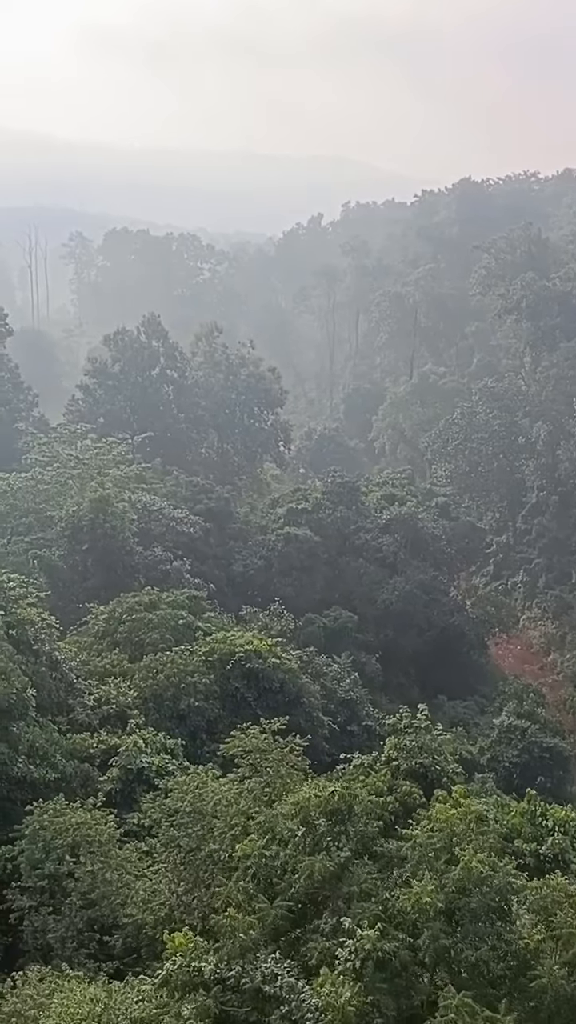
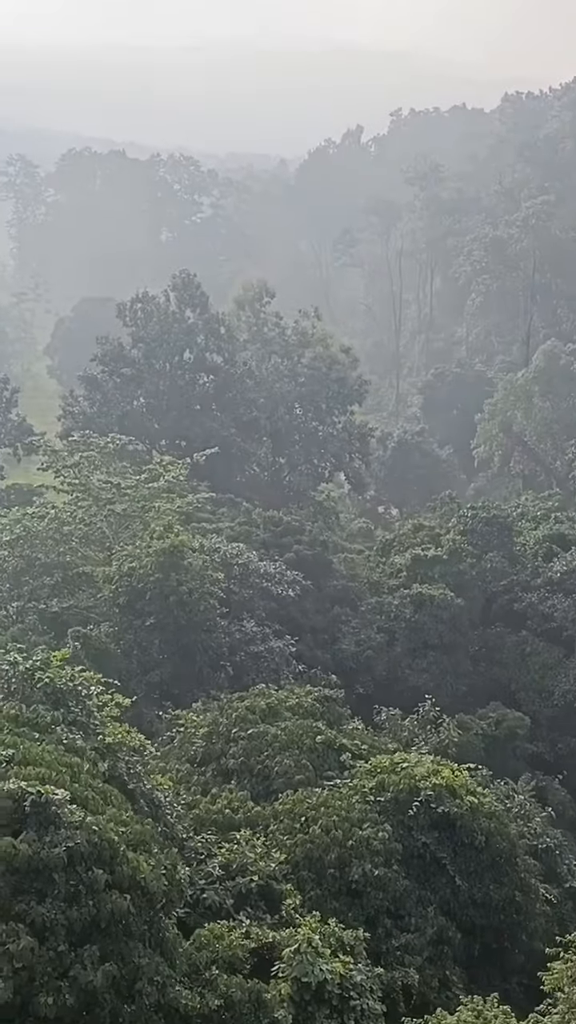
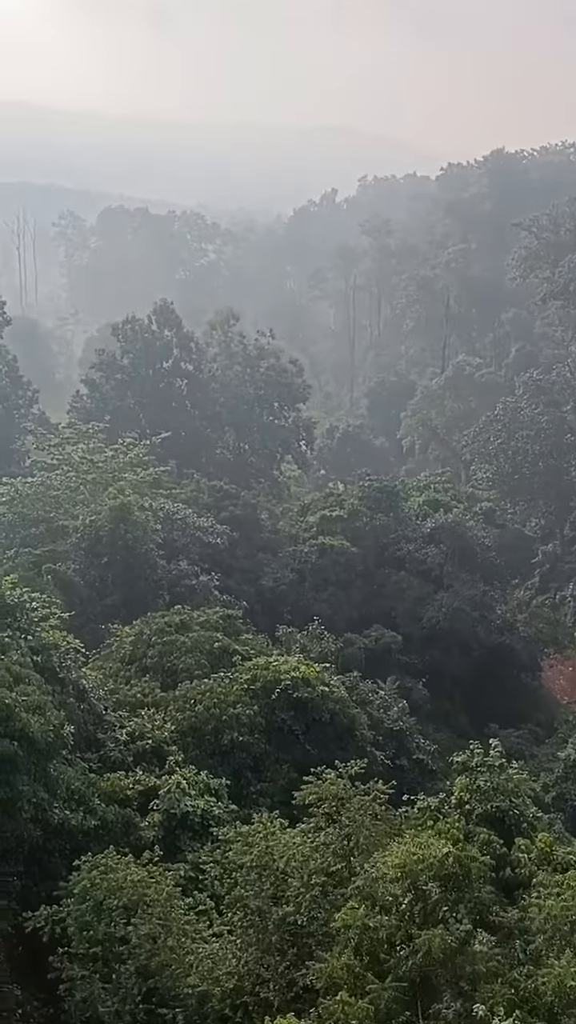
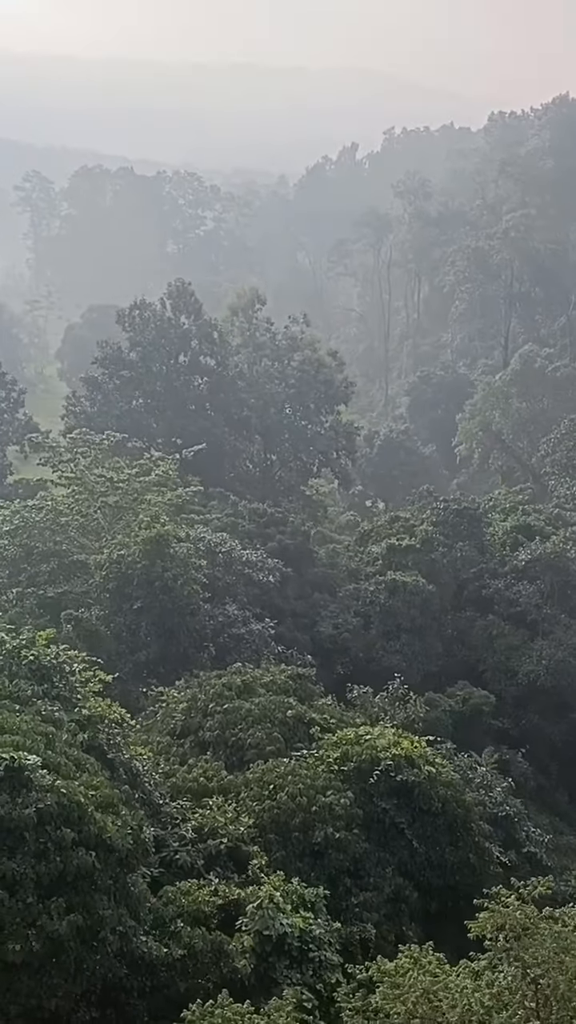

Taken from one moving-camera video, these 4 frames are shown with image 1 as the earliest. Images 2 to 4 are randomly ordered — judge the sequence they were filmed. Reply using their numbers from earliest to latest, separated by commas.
3, 4, 2
